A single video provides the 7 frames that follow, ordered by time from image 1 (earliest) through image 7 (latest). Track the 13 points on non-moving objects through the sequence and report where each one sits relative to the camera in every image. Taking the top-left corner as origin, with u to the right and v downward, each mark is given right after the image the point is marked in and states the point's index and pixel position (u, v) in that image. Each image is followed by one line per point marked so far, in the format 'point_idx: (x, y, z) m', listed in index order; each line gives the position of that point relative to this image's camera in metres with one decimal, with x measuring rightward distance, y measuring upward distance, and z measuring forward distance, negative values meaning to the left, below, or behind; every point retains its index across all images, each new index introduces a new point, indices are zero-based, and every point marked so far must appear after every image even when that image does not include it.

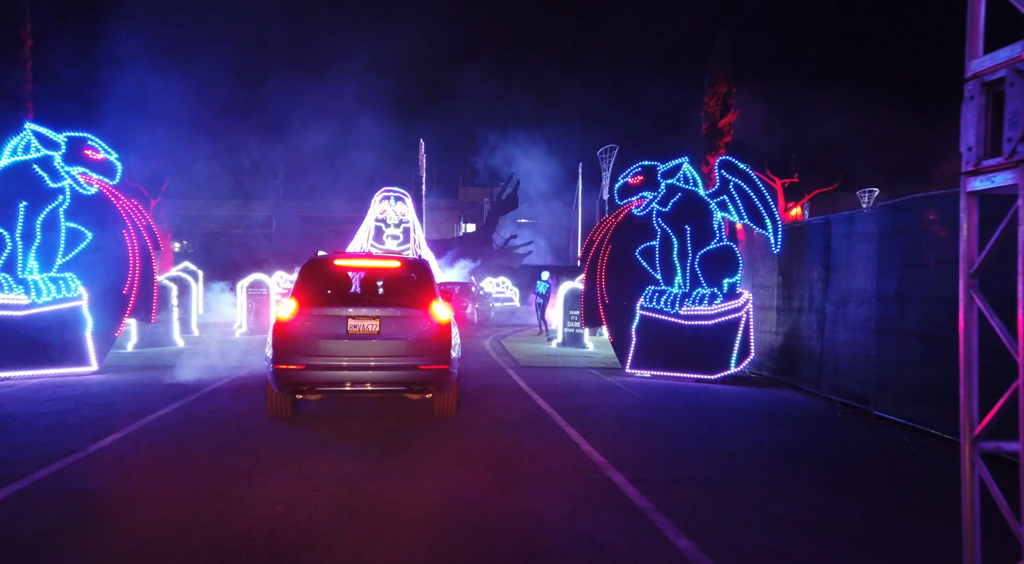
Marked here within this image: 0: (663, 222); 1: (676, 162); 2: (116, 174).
0: (+2.4, +1.0, +12.2) m
1: (+2.7, +1.9, +12.1) m
2: (-6.2, +1.7, +11.8) m
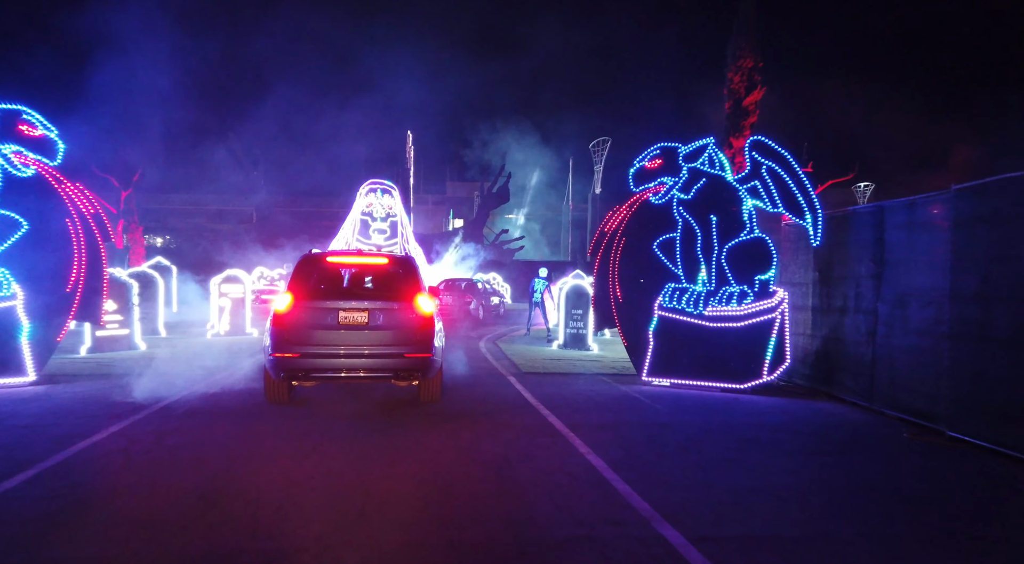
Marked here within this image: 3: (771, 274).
0: (+2.5, +1.0, +10.8) m
1: (+2.7, +2.0, +10.7) m
2: (-6.2, +1.7, +10.2) m
3: (+3.6, +0.1, +10.3) m
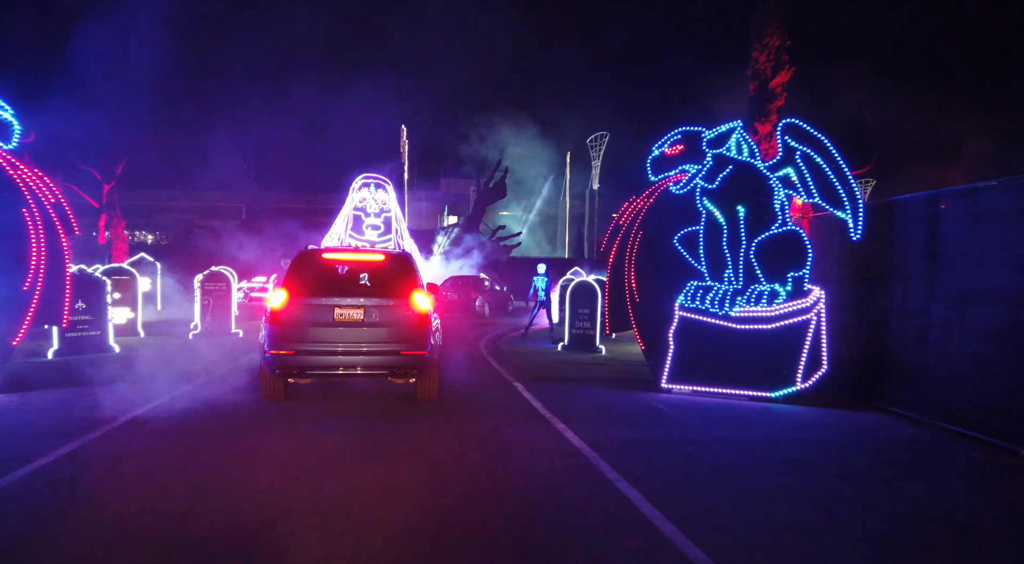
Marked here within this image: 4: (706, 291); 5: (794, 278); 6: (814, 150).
0: (+2.6, +1.1, +9.9) m
1: (+2.8, +2.0, +9.7) m
2: (-6.1, +1.8, +9.2) m
3: (+3.7, +0.1, +9.4) m
4: (+2.6, -0.1, +9.9) m
5: (+3.6, 0.0, +9.5) m
6: (+3.7, +1.6, +9.2) m
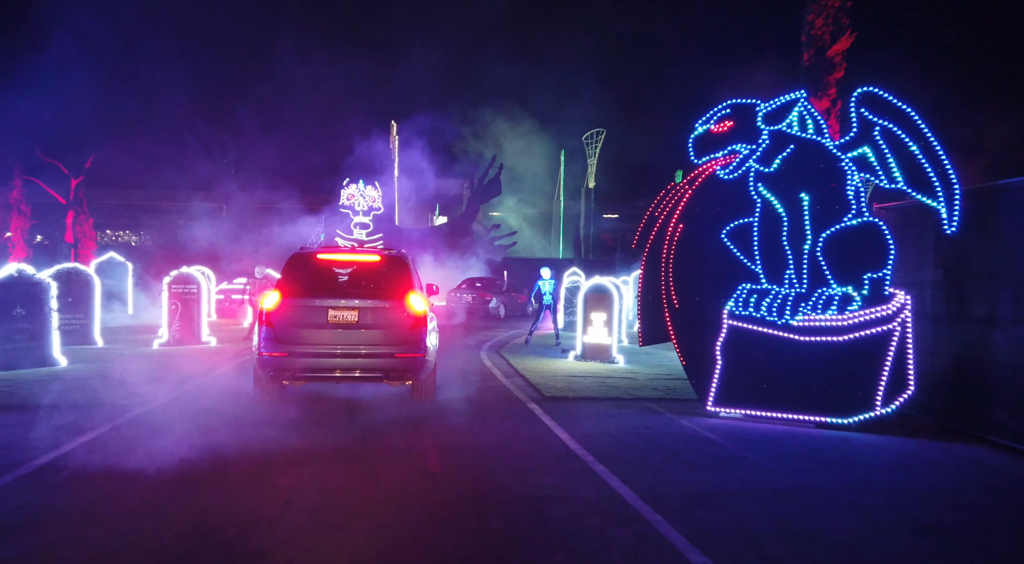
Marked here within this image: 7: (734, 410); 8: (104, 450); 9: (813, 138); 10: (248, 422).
0: (+2.8, +1.0, +8.2) m
1: (+3.0, +2.0, +8.1) m
2: (-5.9, +1.7, +7.4) m
3: (+3.9, +0.1, +7.7) m
4: (+2.7, -0.2, +8.2) m
5: (+3.8, 0.0, +7.8) m
6: (+3.9, +1.6, +7.5) m
7: (+2.5, -1.4, +8.3) m
8: (-3.8, -1.5, +7.1) m
9: (+3.2, +1.5, +8.0) m
10: (-2.9, -1.5, +8.3) m
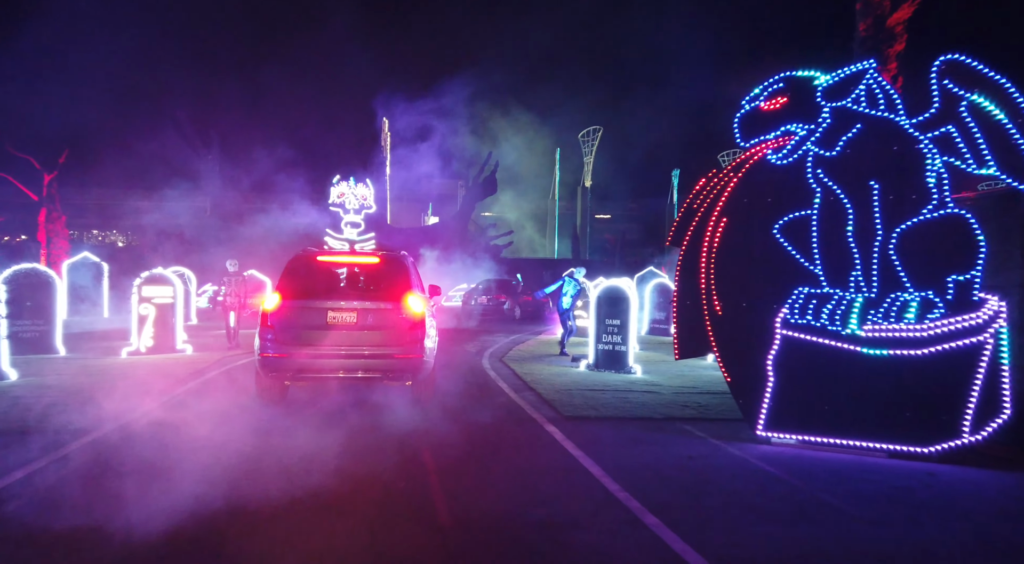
0: (+2.9, +1.0, +7.0) m
1: (+3.1, +2.0, +6.9) m
2: (-5.7, +1.7, +6.1) m
3: (+4.0, +0.1, +6.5) m
4: (+2.9, -0.2, +7.0) m
5: (+3.9, 0.0, +6.6) m
6: (+4.1, +1.6, +6.3) m
7: (+2.6, -1.5, +7.1) m
8: (-3.6, -1.6, +5.8) m
9: (+3.4, +1.5, +6.8) m
10: (-2.7, -1.6, +7.1) m
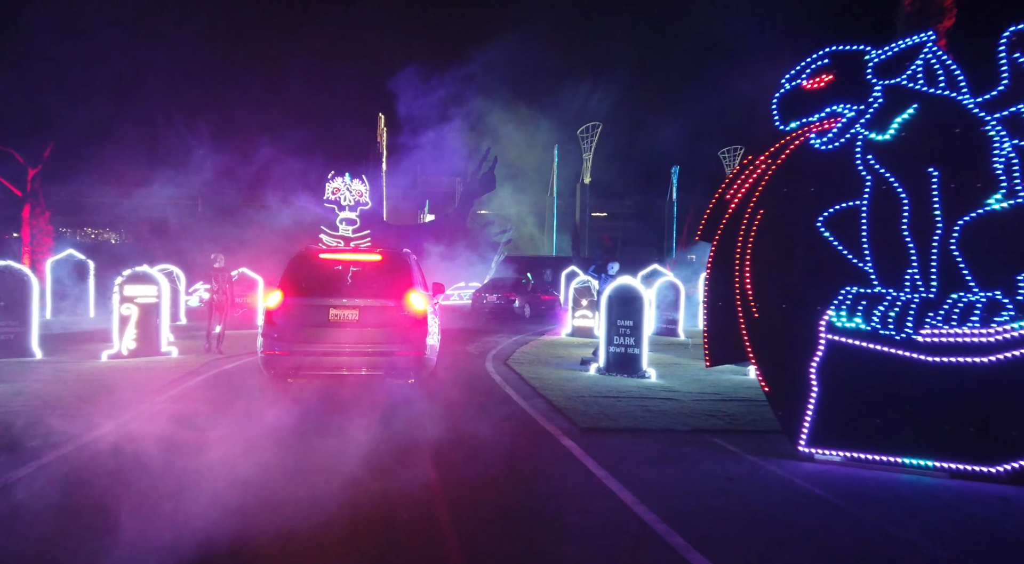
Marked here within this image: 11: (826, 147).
0: (+3.0, +1.0, +6.3) m
1: (+3.3, +2.0, +6.1) m
2: (-5.6, +1.7, +5.3) m
3: (+4.1, +0.1, +5.8) m
4: (+3.0, -0.2, +6.3) m
5: (+4.0, 0.0, +5.9) m
6: (+4.2, +1.6, +5.6) m
7: (+2.8, -1.4, +6.4) m
8: (-3.5, -1.6, +5.0) m
9: (+3.5, +1.5, +6.1) m
10: (-2.6, -1.6, +6.3) m
11: (+2.7, +1.2, +6.5) m
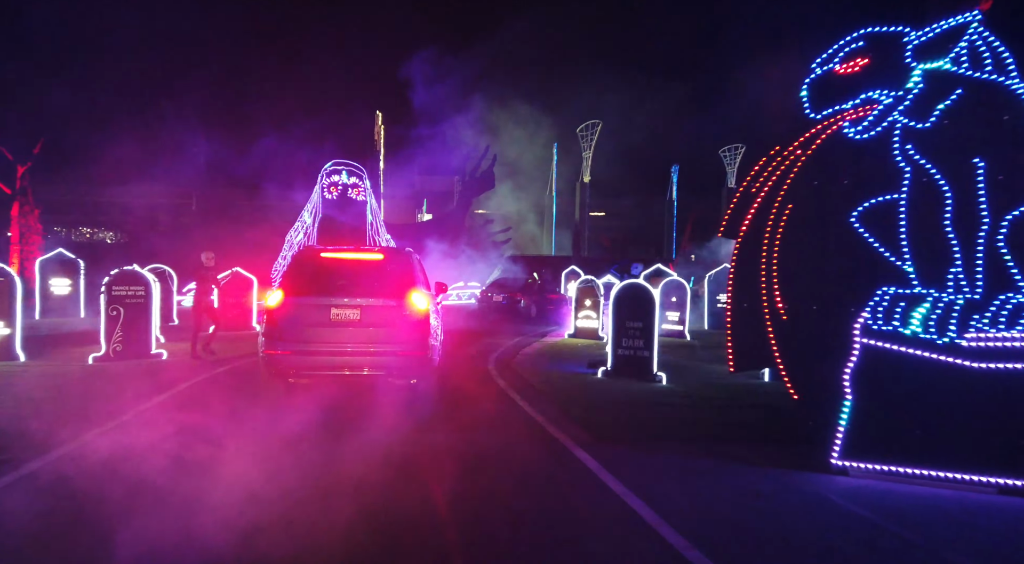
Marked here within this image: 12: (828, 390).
0: (+3.1, +1.0, +5.8) m
1: (+3.4, +2.0, +5.7) m
2: (-5.5, +1.7, +4.8) m
3: (+4.2, +0.1, +5.4) m
4: (+3.1, -0.2, +5.8) m
5: (+4.1, 0.0, +5.4) m
6: (+4.3, +1.6, +5.2) m
7: (+2.8, -1.4, +5.9) m
8: (-3.4, -1.6, +4.5) m
9: (+3.6, +1.5, +5.6) m
10: (-2.5, -1.6, +5.8) m
11: (+2.8, +1.2, +6.0) m
12: (+2.6, -0.9, +6.1) m
